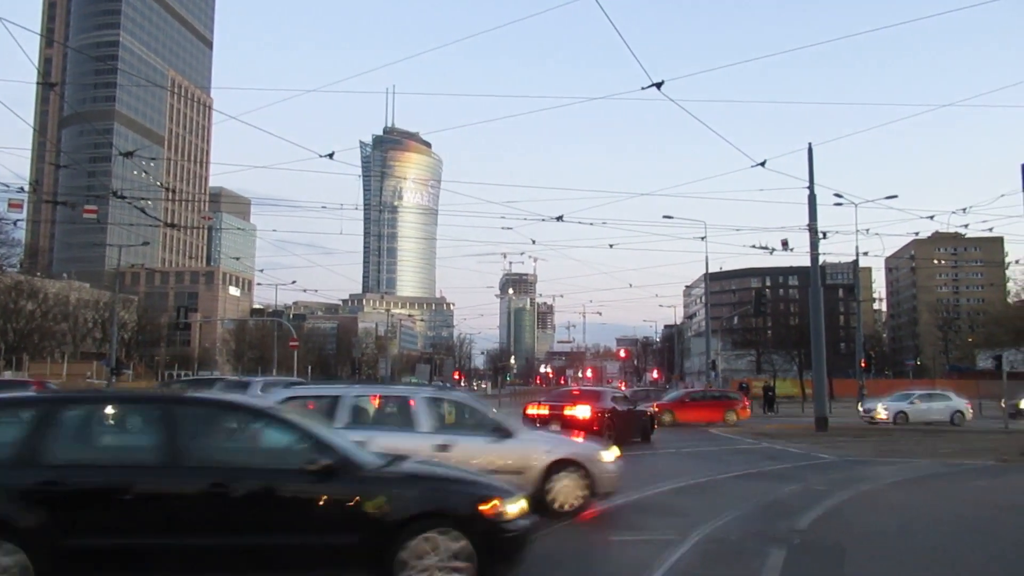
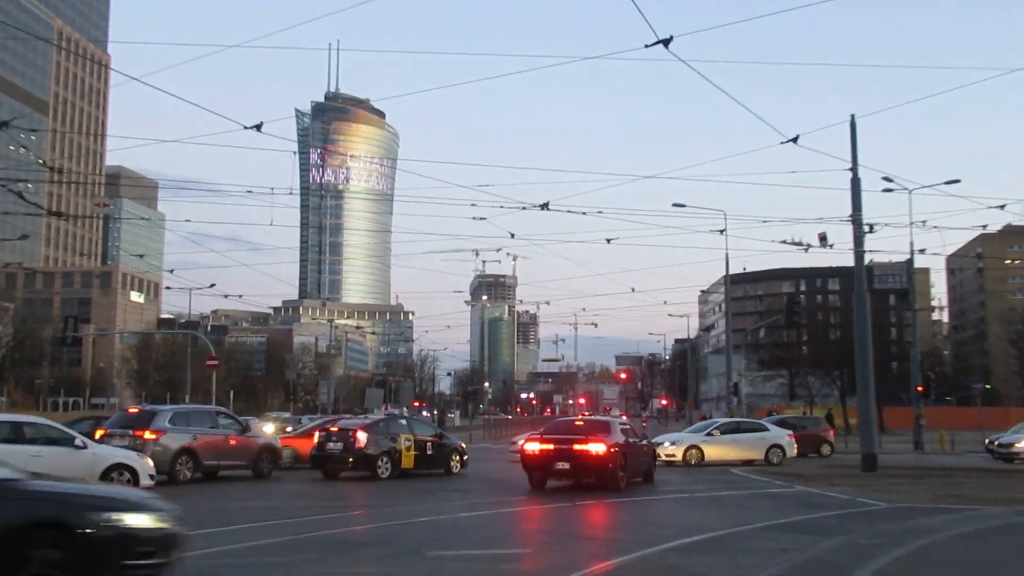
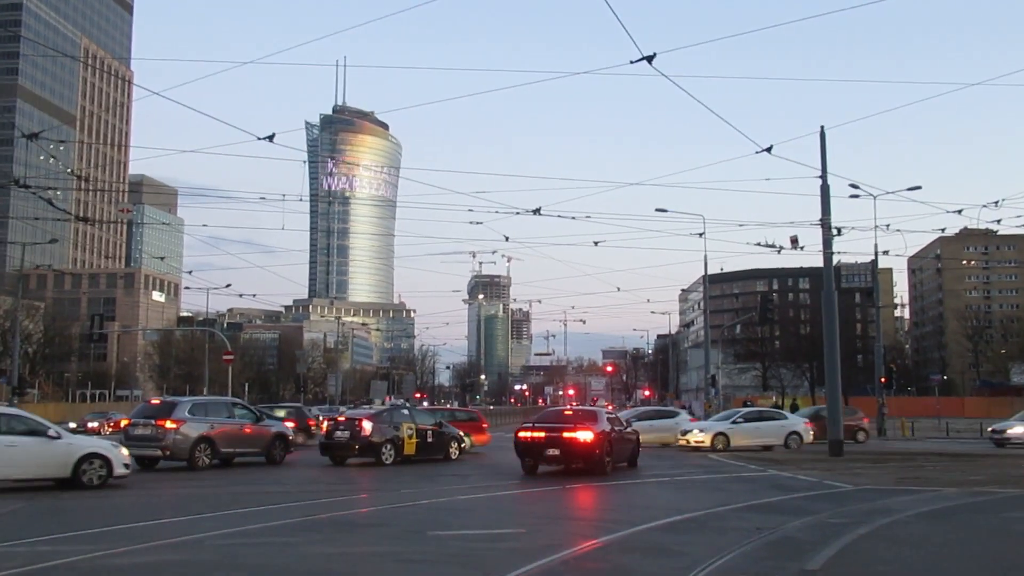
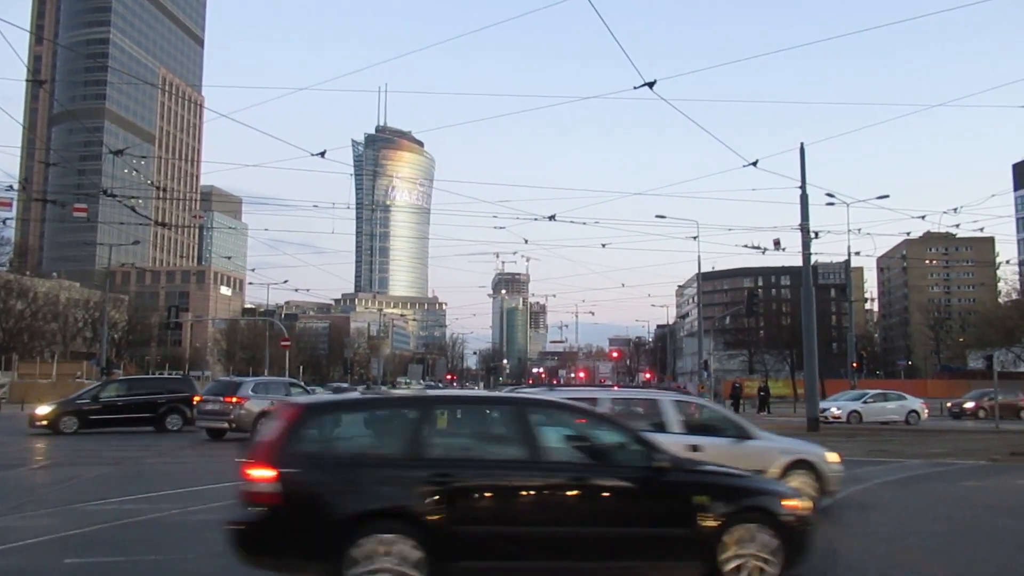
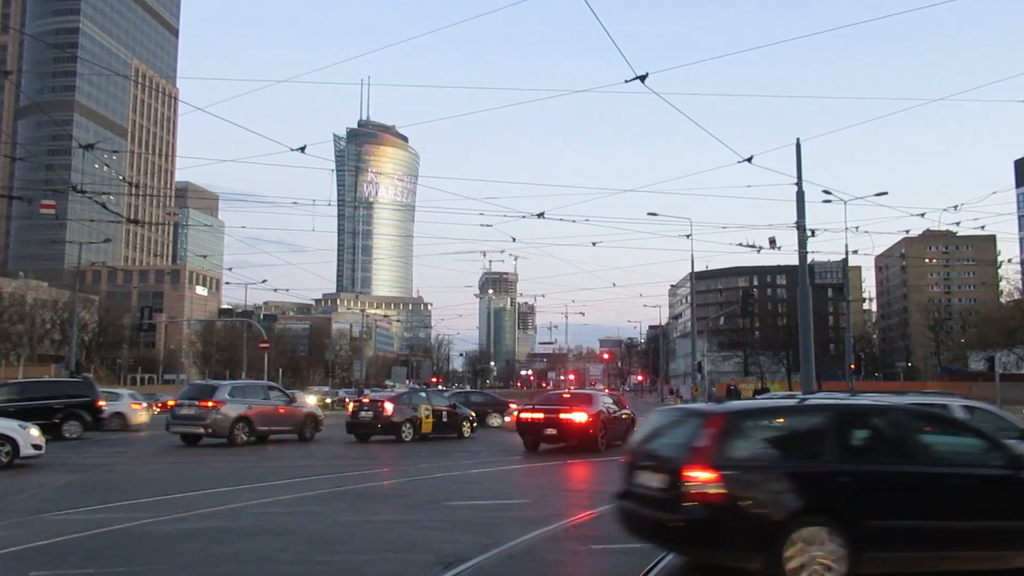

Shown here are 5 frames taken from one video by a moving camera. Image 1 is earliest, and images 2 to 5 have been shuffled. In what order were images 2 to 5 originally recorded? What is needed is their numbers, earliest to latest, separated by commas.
4, 5, 3, 2
